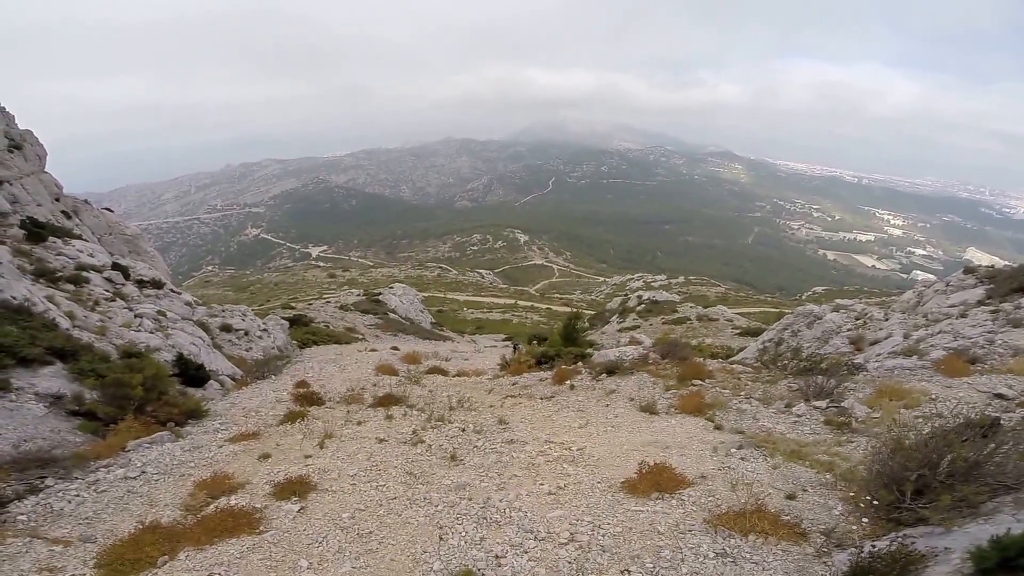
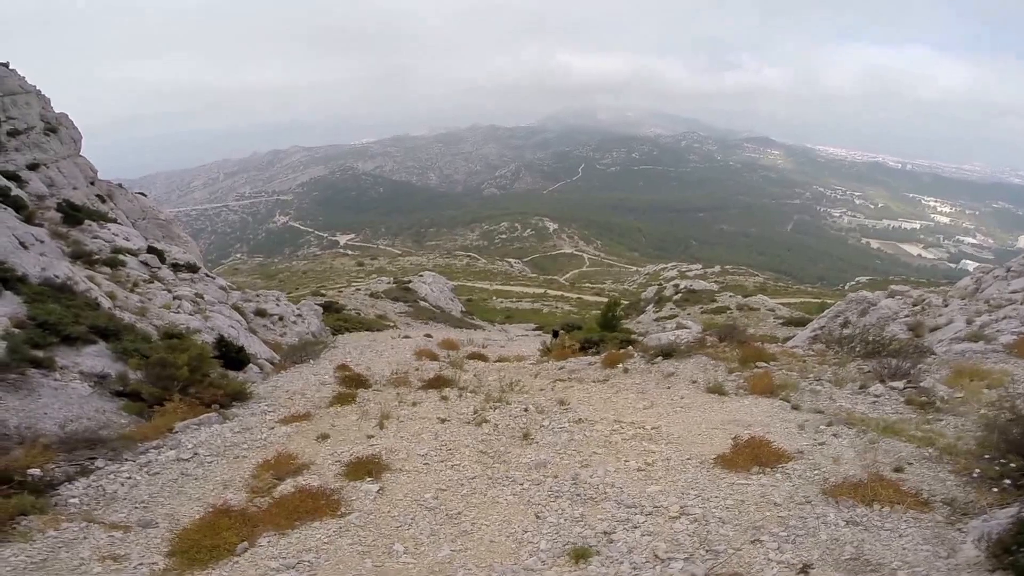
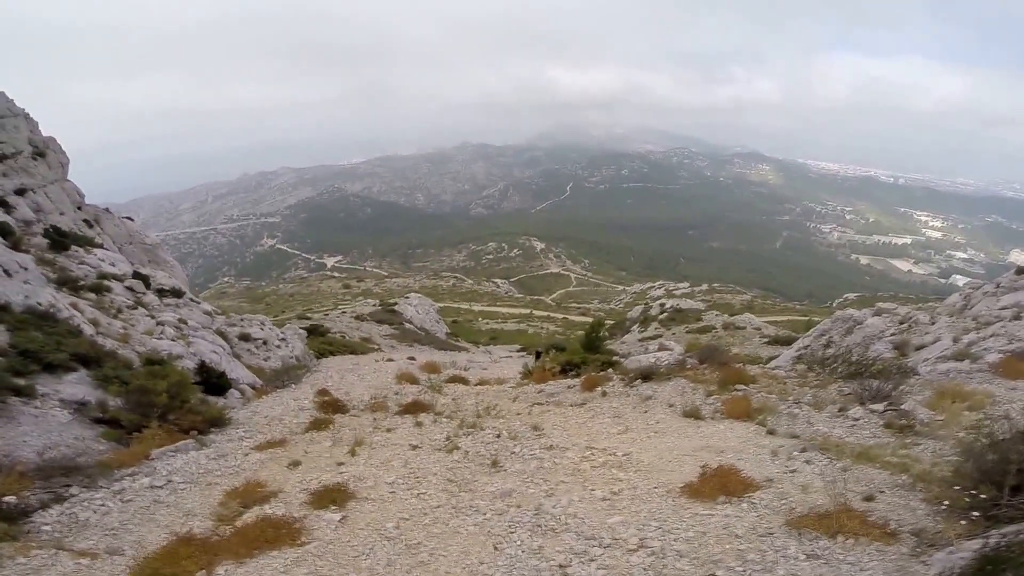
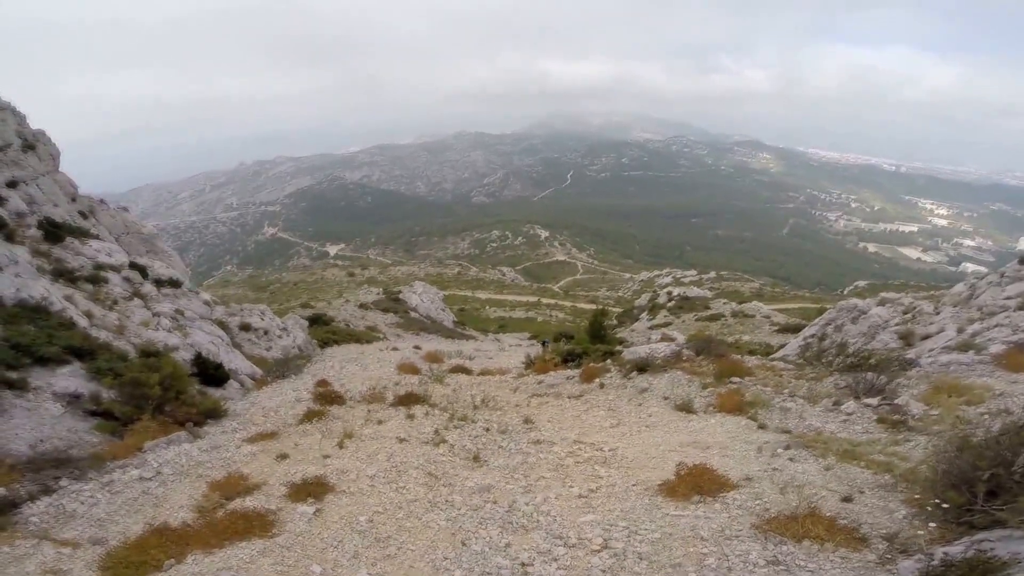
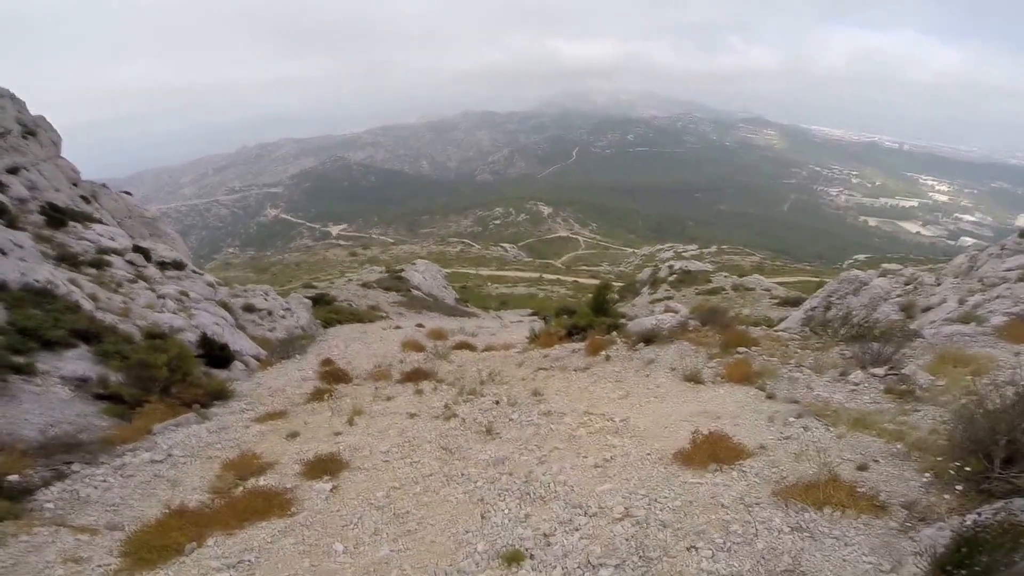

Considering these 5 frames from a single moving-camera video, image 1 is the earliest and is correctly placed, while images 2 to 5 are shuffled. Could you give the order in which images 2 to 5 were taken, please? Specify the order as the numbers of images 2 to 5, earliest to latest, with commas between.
4, 5, 3, 2
